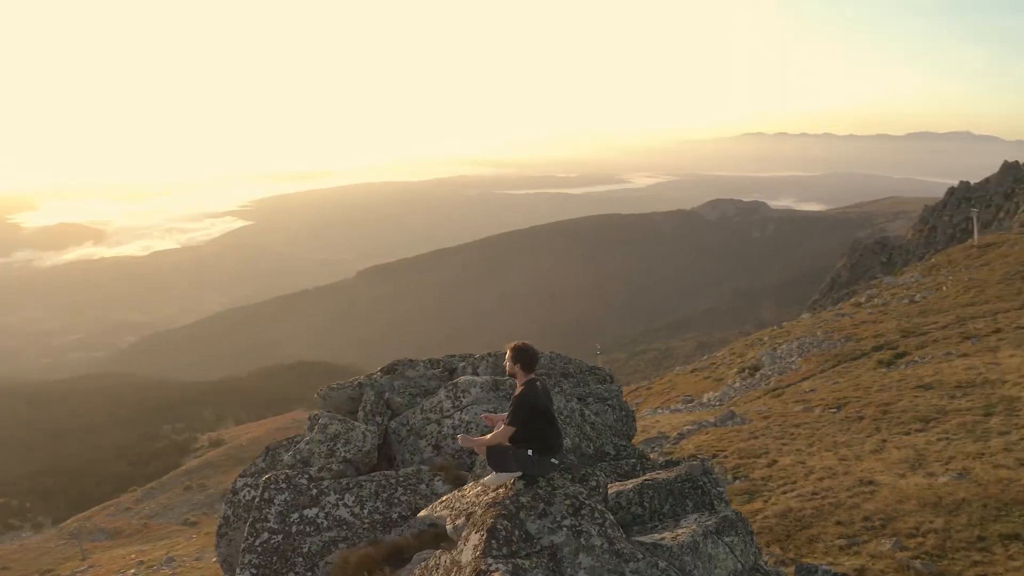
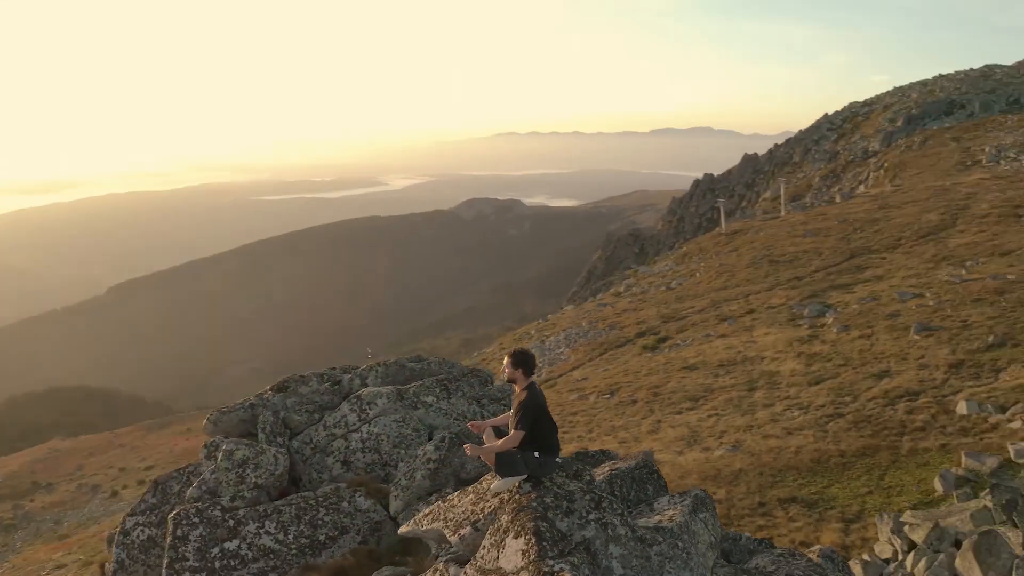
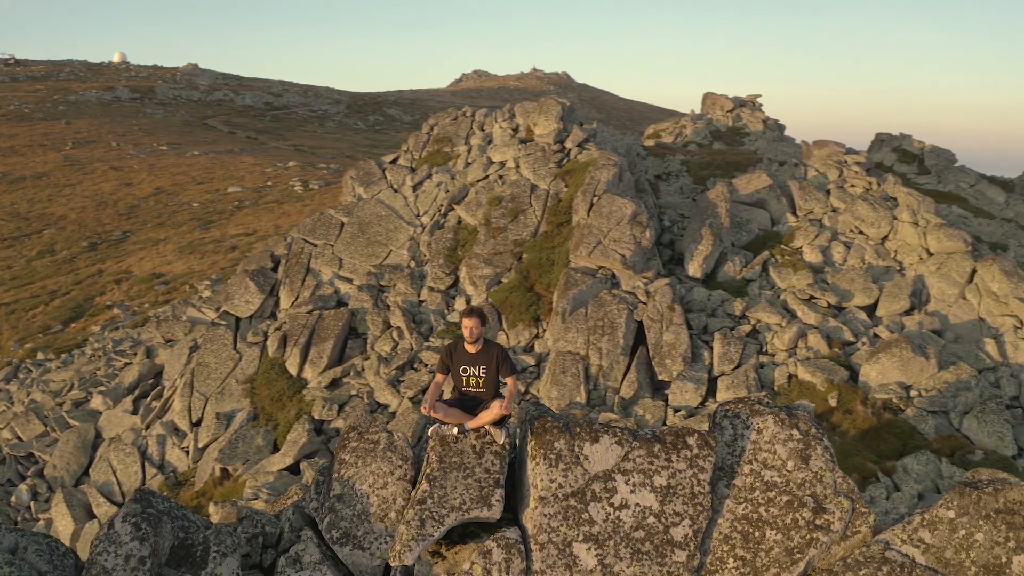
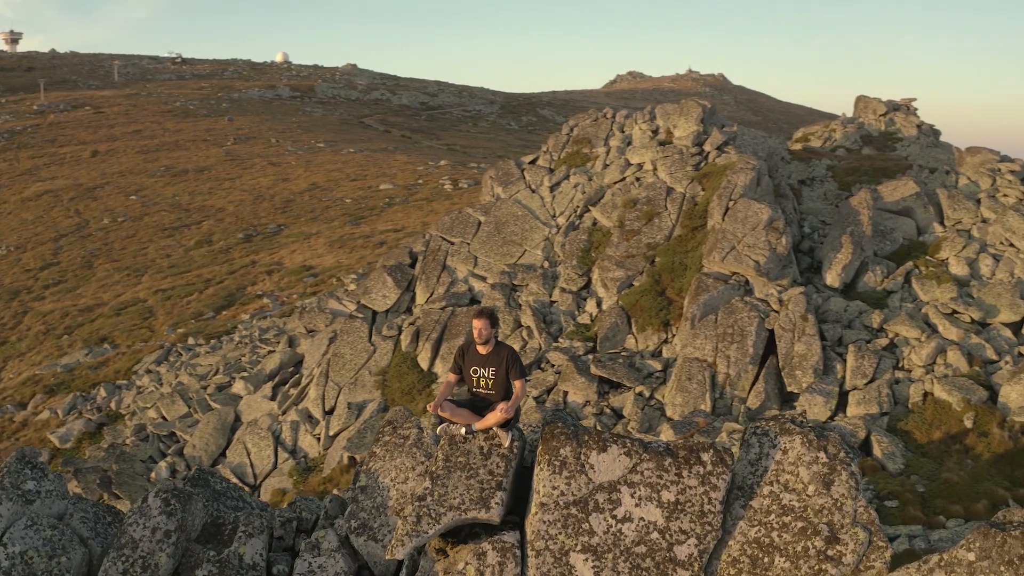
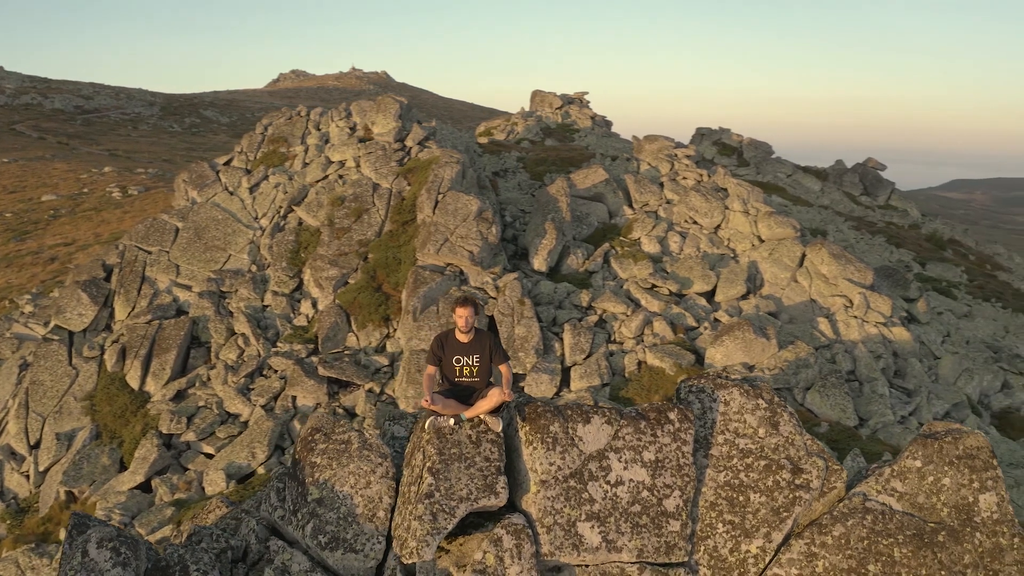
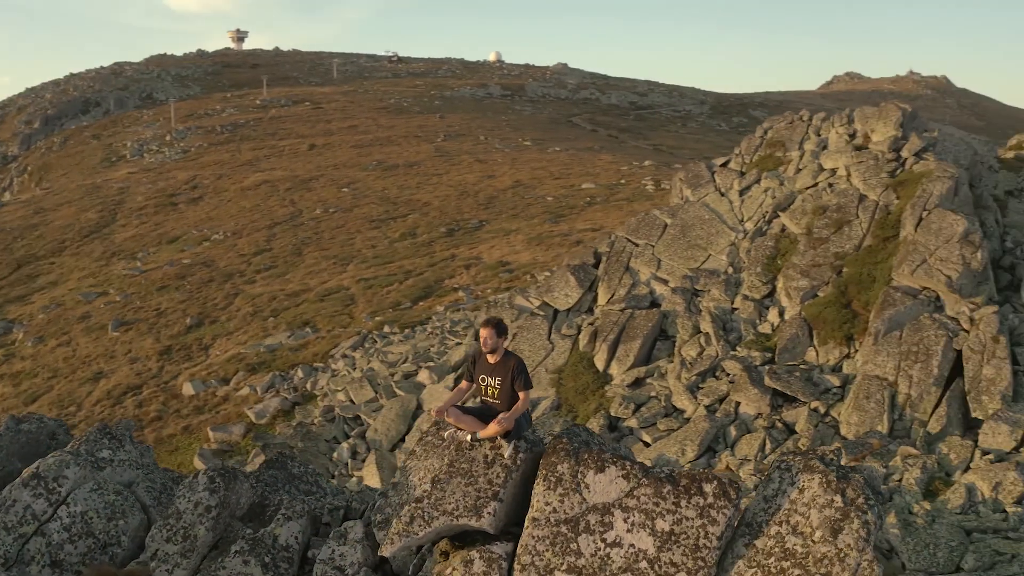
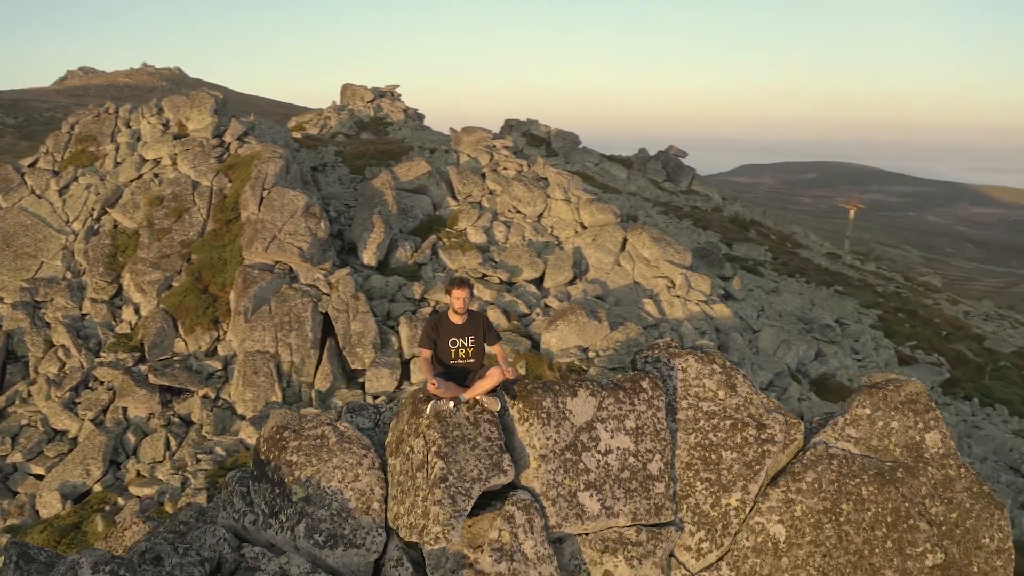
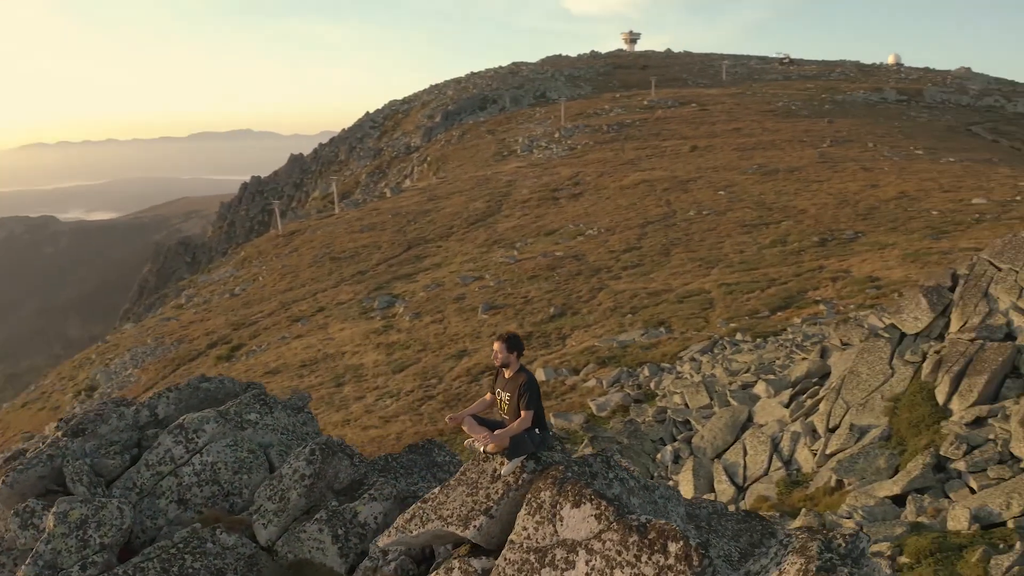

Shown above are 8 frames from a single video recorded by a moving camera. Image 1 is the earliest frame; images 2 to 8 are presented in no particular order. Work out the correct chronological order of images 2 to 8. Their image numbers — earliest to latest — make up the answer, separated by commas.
2, 8, 6, 4, 3, 5, 7
